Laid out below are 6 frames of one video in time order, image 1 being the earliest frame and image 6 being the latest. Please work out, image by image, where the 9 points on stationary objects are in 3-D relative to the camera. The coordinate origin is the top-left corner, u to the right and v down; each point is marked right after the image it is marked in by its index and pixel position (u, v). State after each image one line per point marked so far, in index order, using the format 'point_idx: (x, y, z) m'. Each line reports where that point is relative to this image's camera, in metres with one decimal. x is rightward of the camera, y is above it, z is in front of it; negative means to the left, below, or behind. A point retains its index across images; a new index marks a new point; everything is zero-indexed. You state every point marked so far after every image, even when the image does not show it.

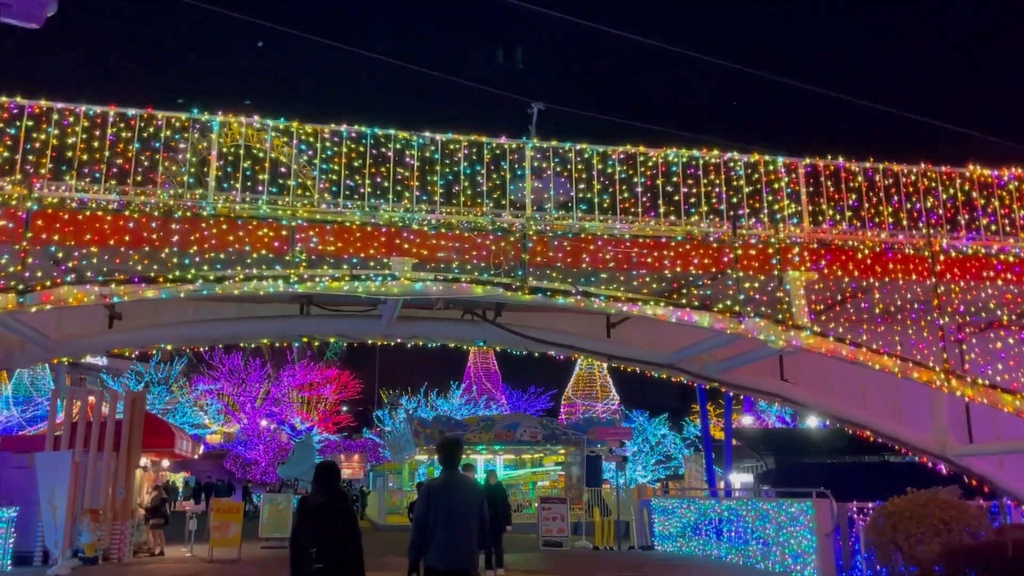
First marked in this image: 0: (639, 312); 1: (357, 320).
0: (+1.4, -0.3, +9.2) m
1: (-2.1, -0.4, +11.1) m
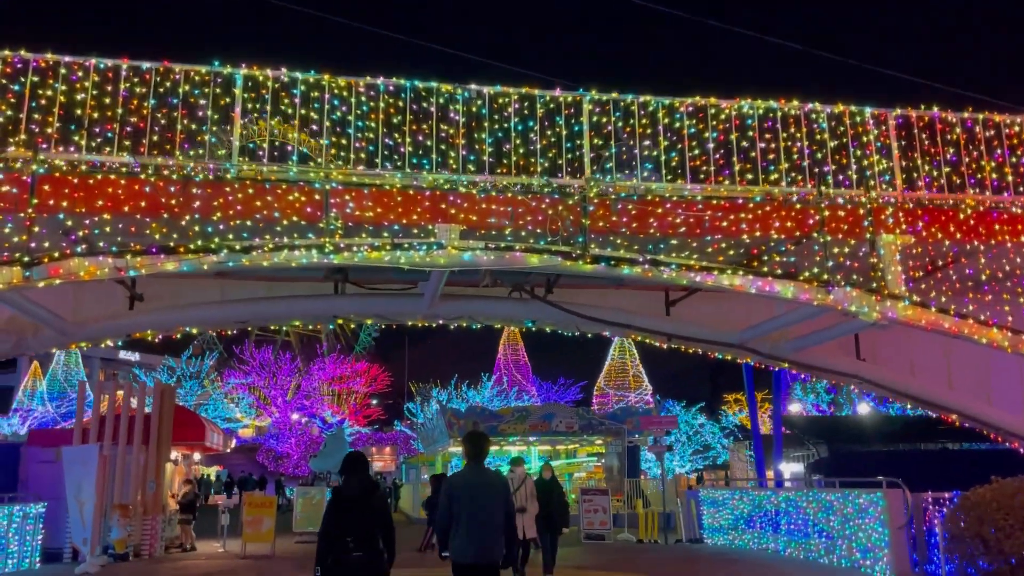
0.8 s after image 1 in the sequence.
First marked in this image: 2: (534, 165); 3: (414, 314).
0: (+2.0, +0.1, +8.2) m
1: (-1.5, -0.1, +10.1) m
2: (+0.2, +1.2, +8.2) m
3: (-1.3, -0.3, +10.4) m
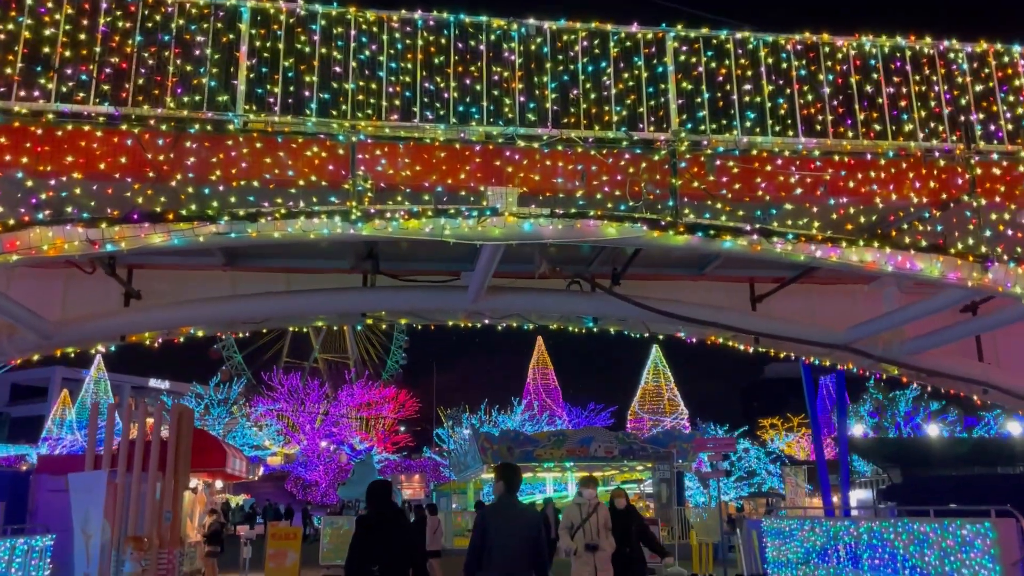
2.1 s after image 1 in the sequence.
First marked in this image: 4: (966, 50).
0: (+2.6, +0.3, +6.5) m
1: (-0.8, 0.0, +8.5) m
2: (+0.8, +1.4, +6.6) m
3: (-0.6, -0.2, +8.8) m
4: (+4.0, +2.1, +7.1) m
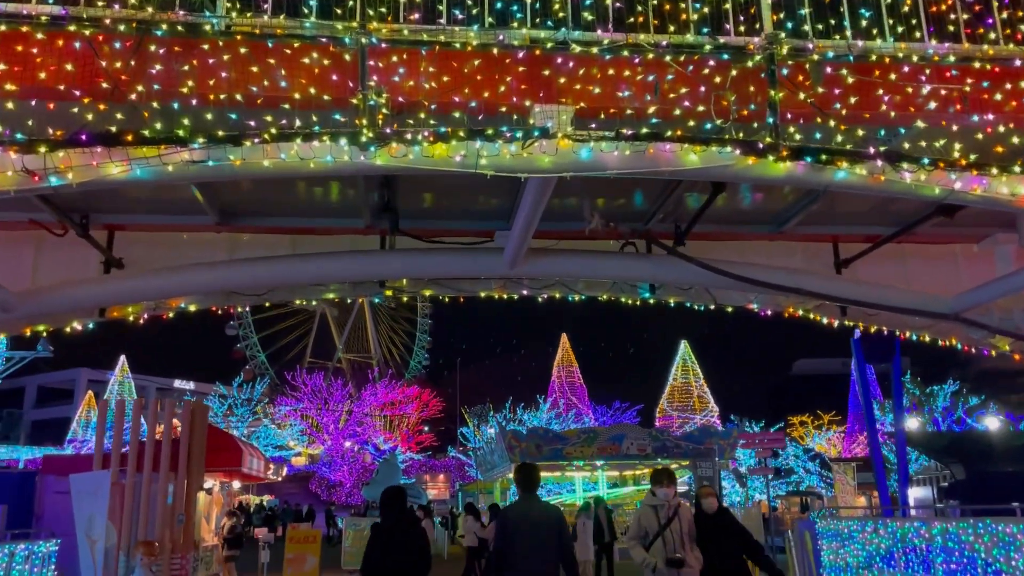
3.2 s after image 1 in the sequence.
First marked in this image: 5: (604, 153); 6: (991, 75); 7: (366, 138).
0: (+3.0, +0.6, +5.0) m
1: (-0.4, +0.3, +7.2) m
2: (+1.1, +1.8, +5.2) m
3: (-0.2, +0.1, +7.4) m
4: (+4.3, +2.5, +5.6) m
5: (+0.5, +0.8, +4.8) m
6: (+3.1, +1.4, +5.3) m
7: (-0.8, +0.8, +4.6) m
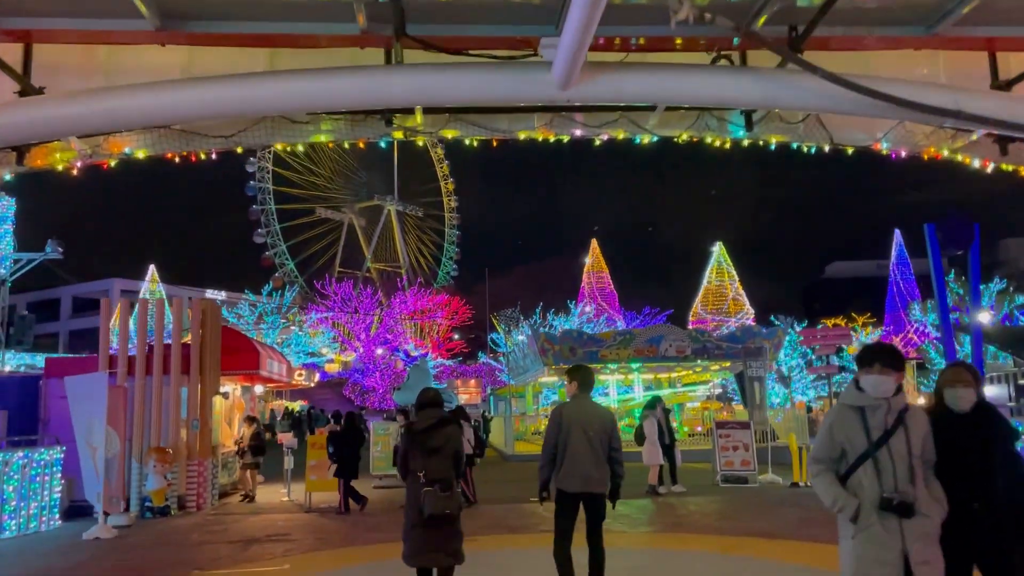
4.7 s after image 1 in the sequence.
0: (+3.2, +1.5, +2.9) m
1: (-0.1, +1.4, +5.2) m
2: (+1.4, +2.7, +3.1) m
3: (+0.2, +1.2, +5.5) m
4: (+4.6, +3.5, +3.3) m
5: (+0.8, +1.7, +2.8) m
6: (+3.4, +2.3, +3.1) m
7: (-0.6, +1.7, +2.7) m
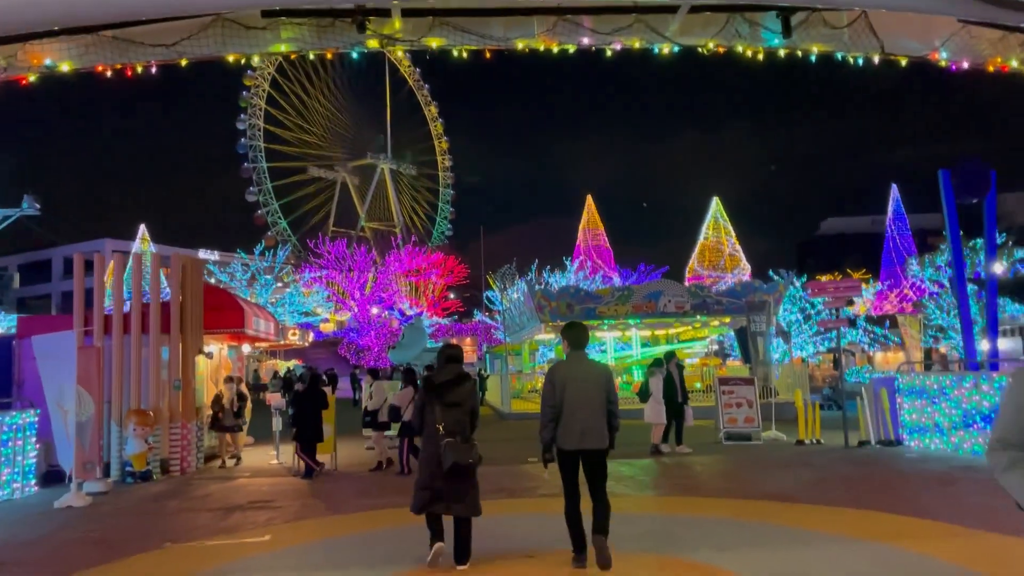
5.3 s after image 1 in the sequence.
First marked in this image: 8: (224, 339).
0: (+3.2, +1.8, +2.0) m
1: (-0.1, +1.8, +4.3) m
2: (+1.3, +2.9, +2.1) m
3: (+0.1, +1.6, +4.6) m
4: (+4.5, +3.8, +2.3) m
5: (+0.8, +1.9, +1.9) m
6: (+3.3, +2.6, +2.1) m
7: (-0.6, +1.9, +1.7) m
8: (-7.0, -1.3, +19.5) m
